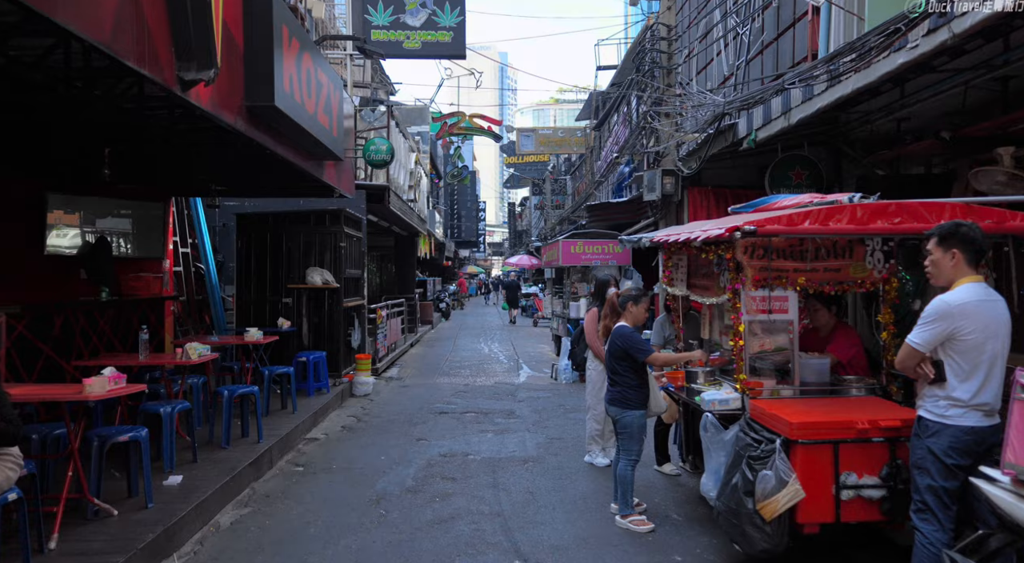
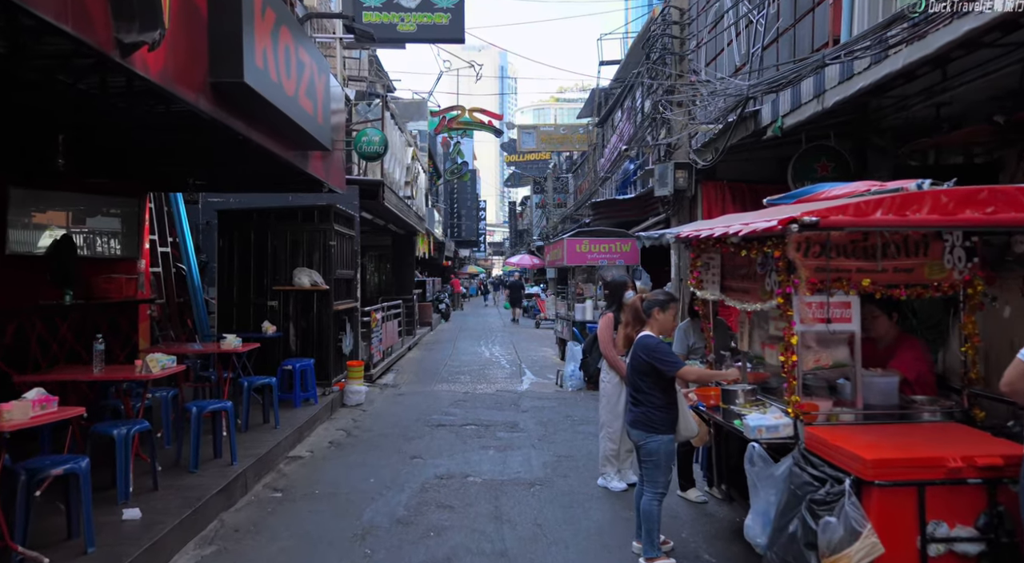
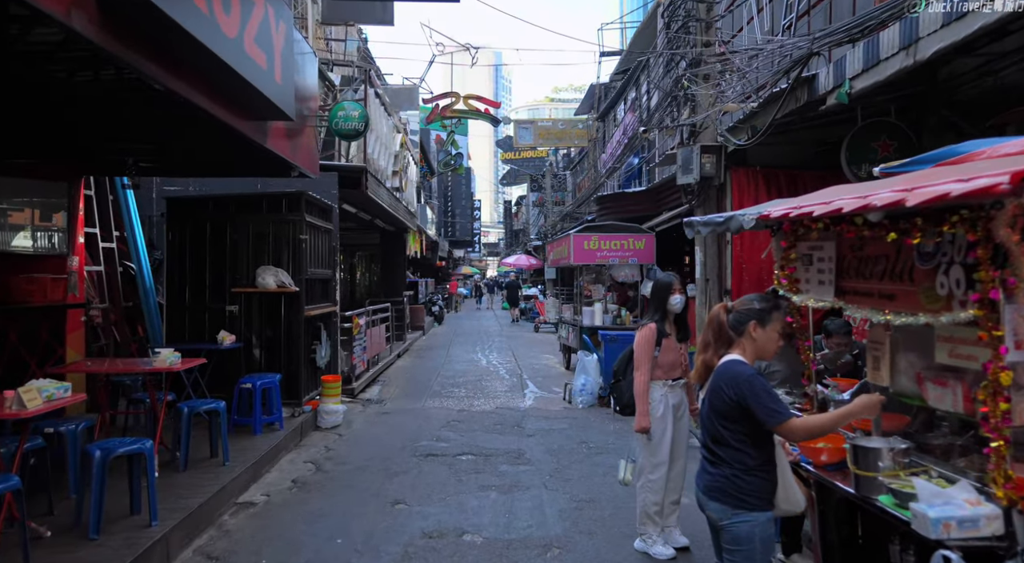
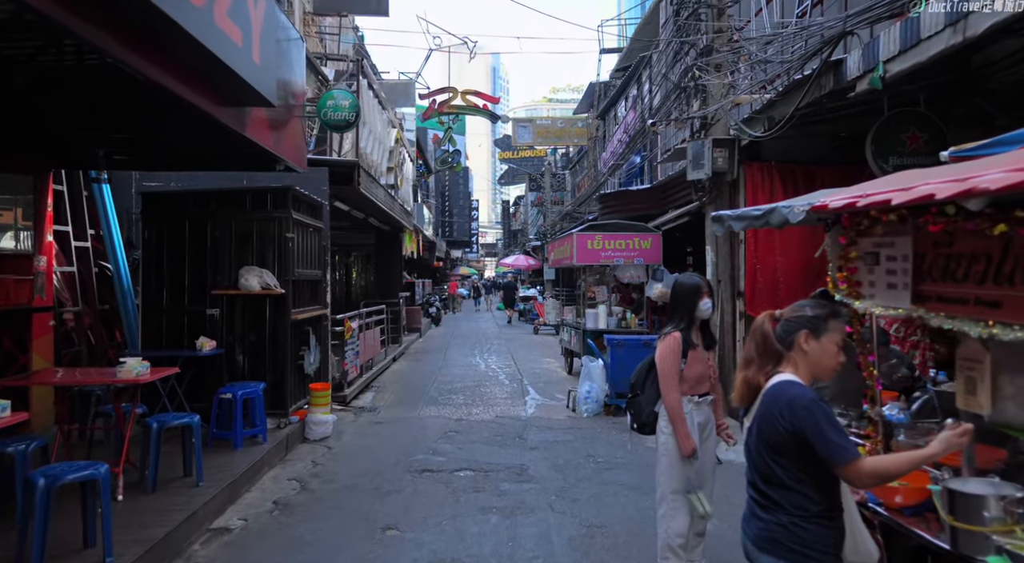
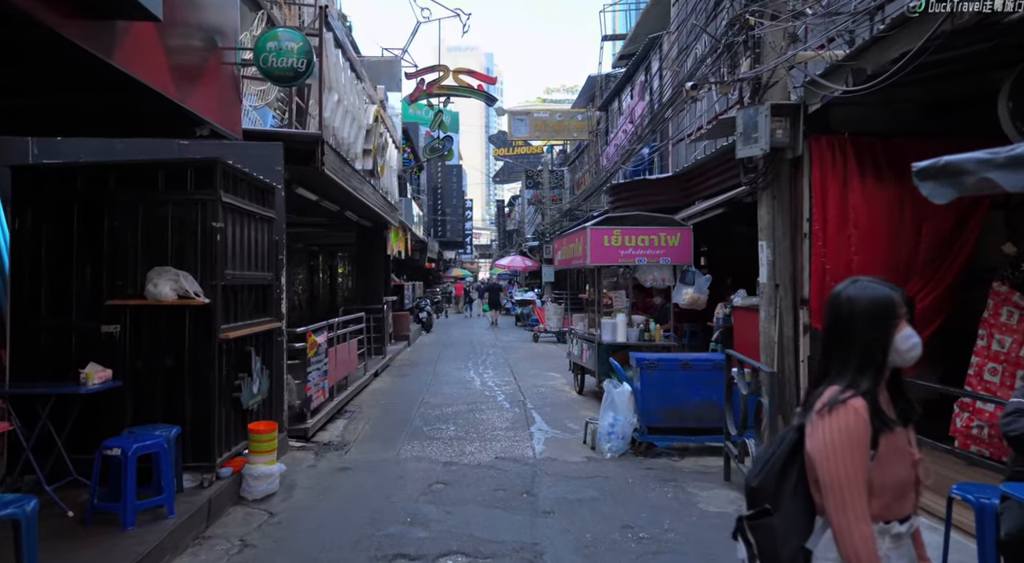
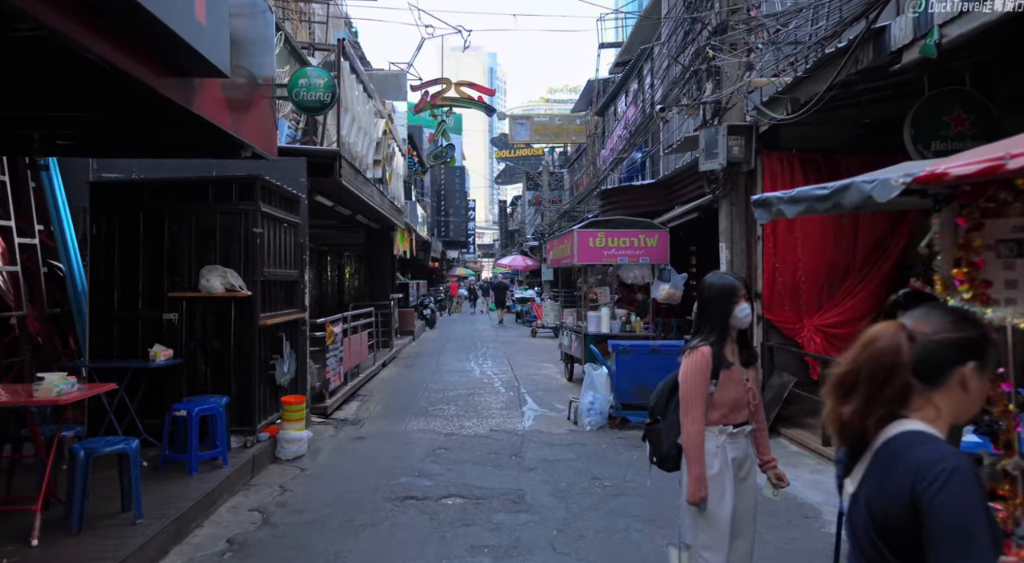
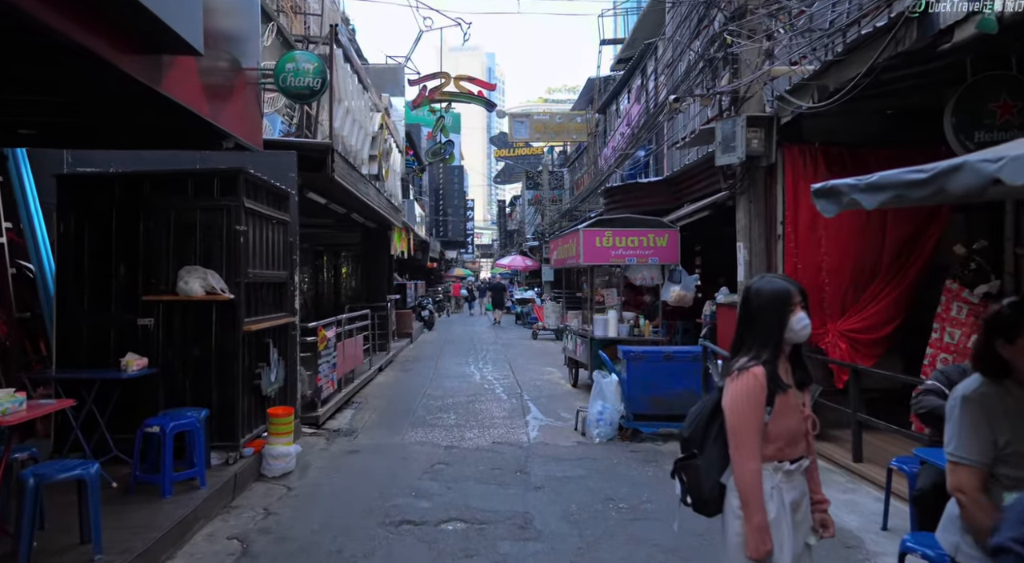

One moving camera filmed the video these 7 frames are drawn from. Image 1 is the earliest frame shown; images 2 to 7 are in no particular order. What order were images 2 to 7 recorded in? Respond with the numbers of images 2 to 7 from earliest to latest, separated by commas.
2, 3, 4, 6, 7, 5
